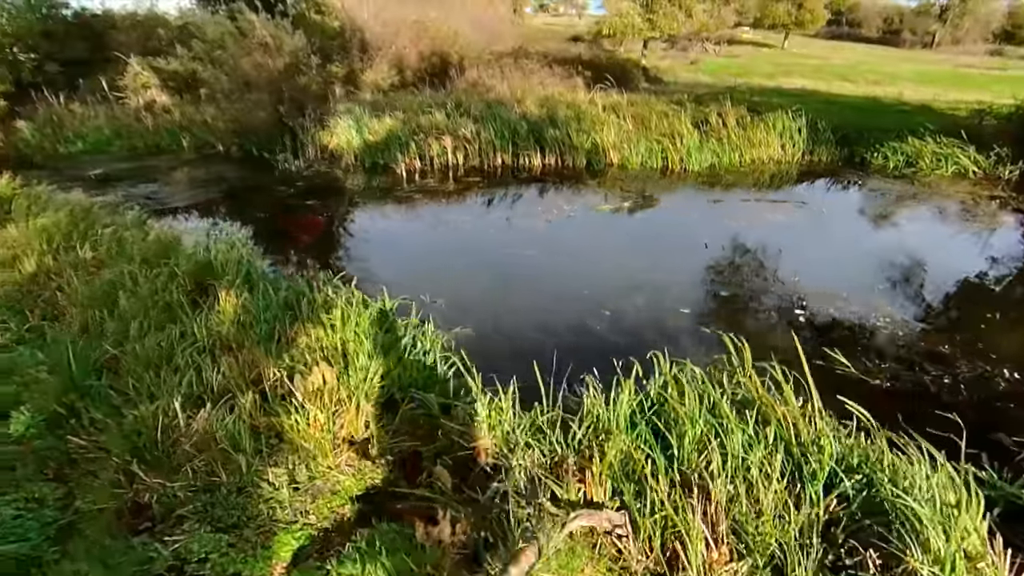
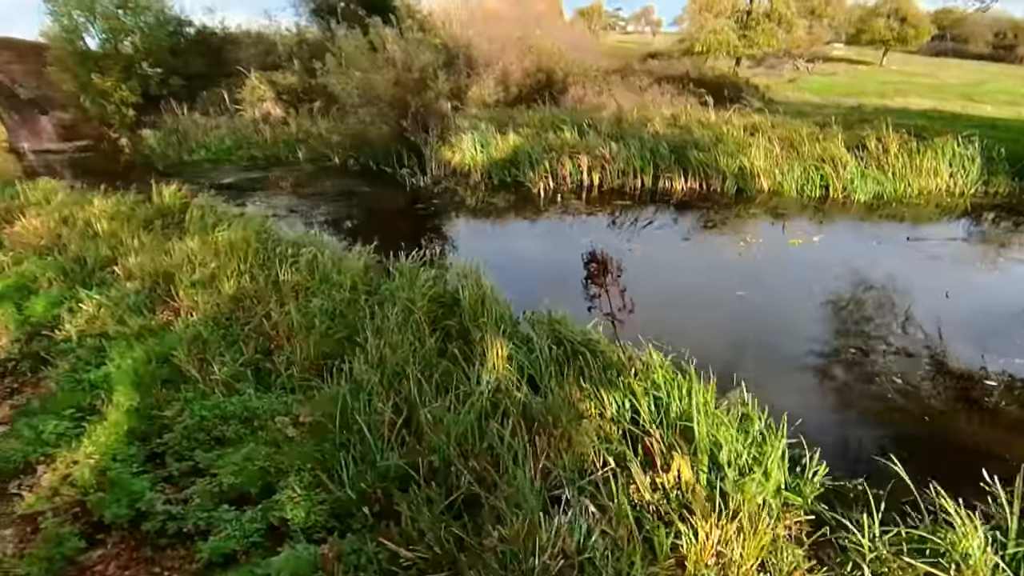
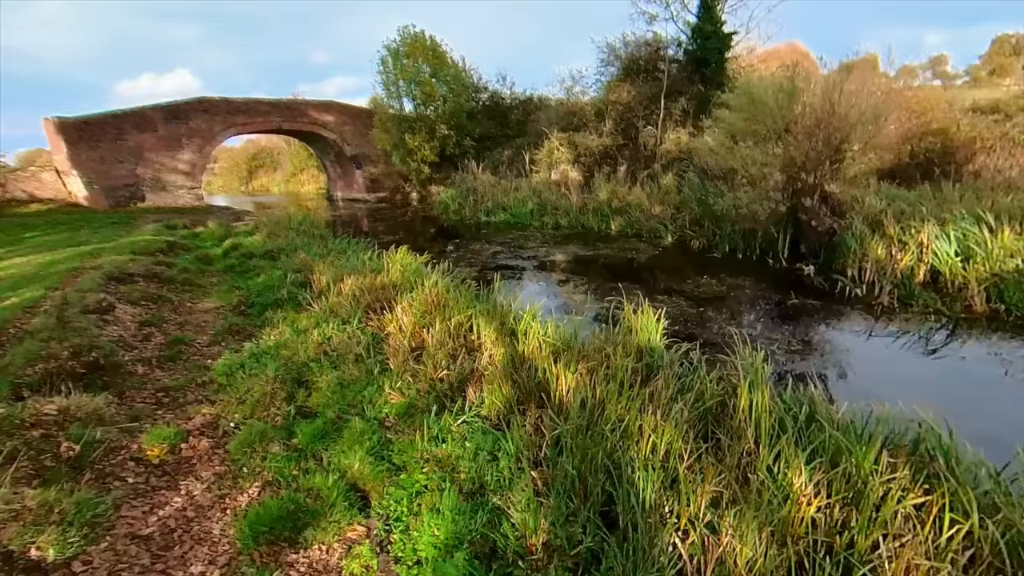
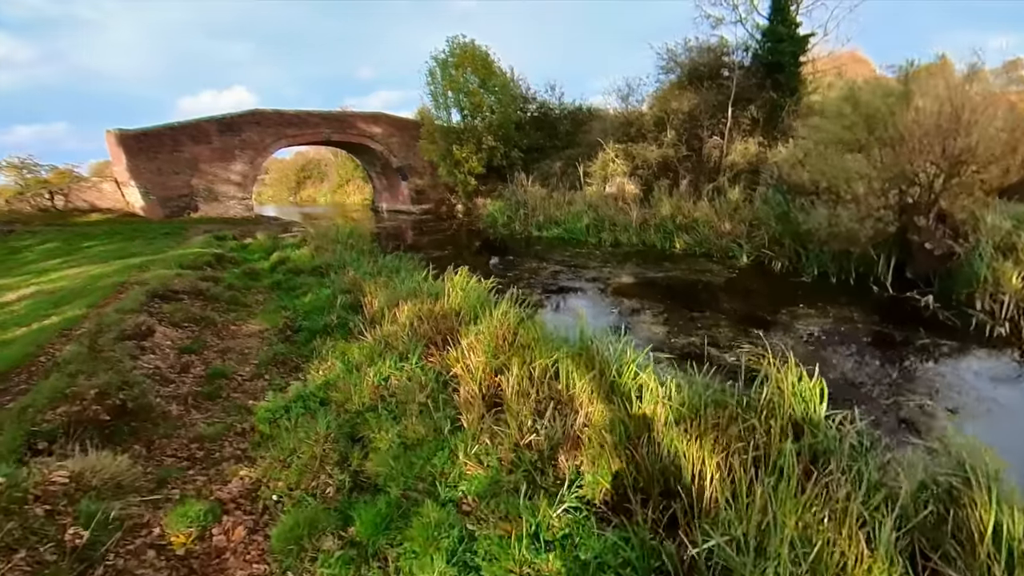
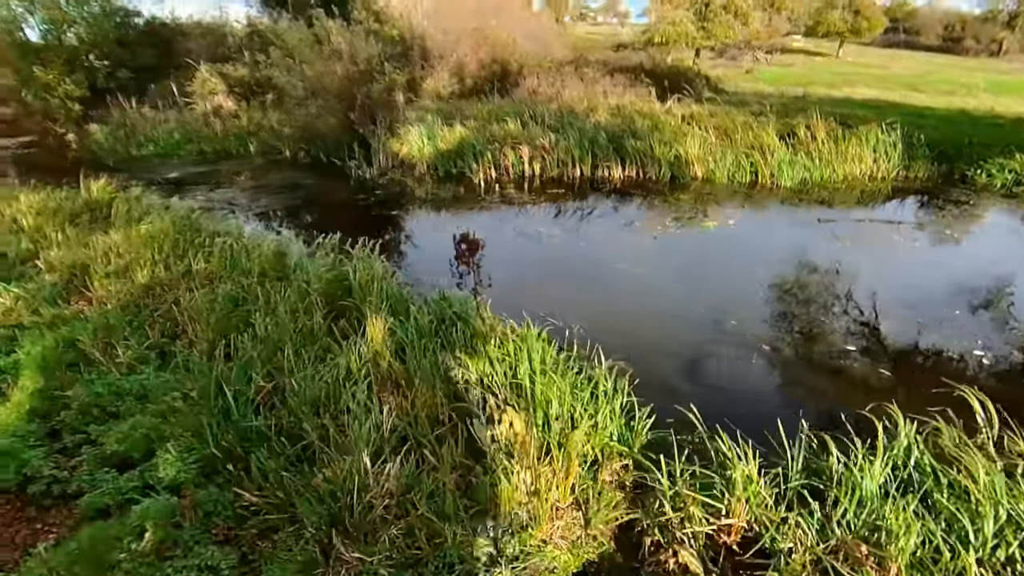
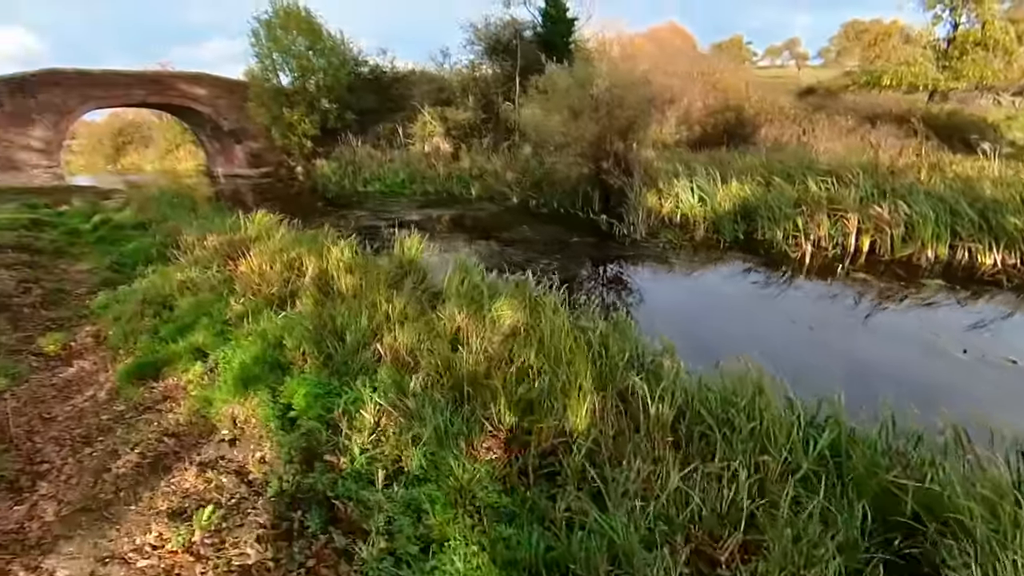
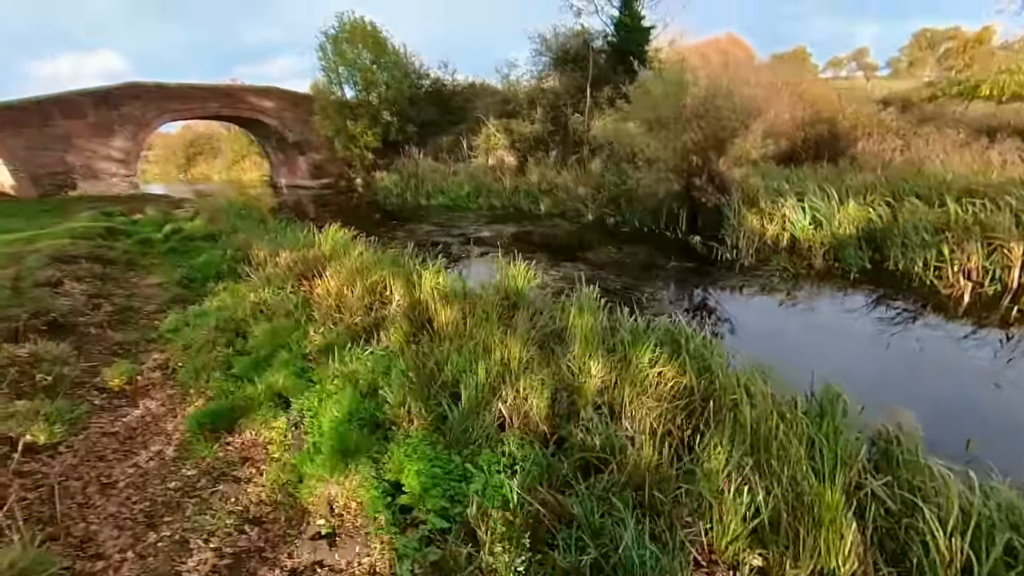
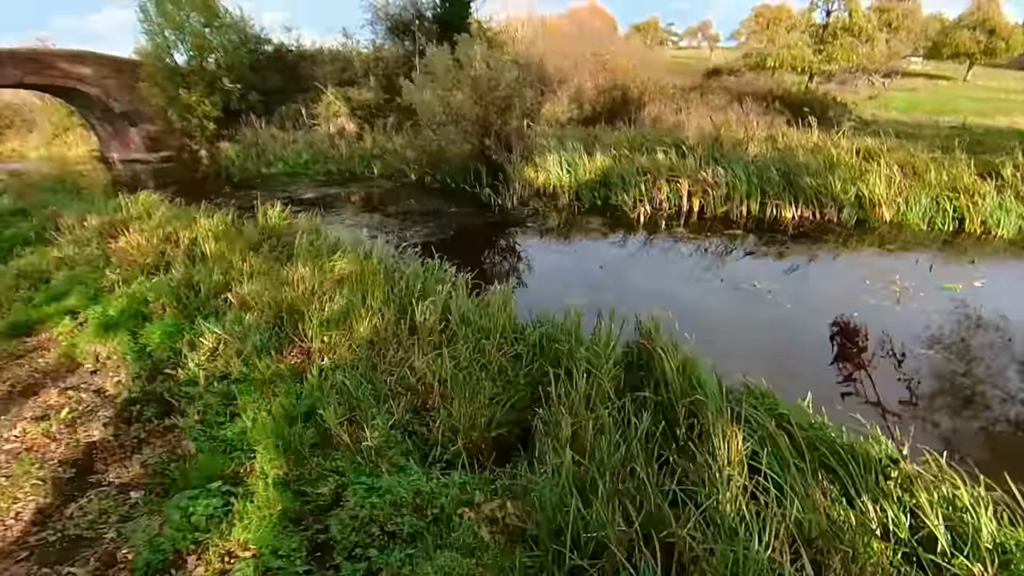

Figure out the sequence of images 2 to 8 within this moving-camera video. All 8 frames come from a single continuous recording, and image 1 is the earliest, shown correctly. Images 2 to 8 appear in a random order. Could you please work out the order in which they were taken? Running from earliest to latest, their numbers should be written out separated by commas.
5, 2, 8, 6, 7, 3, 4
